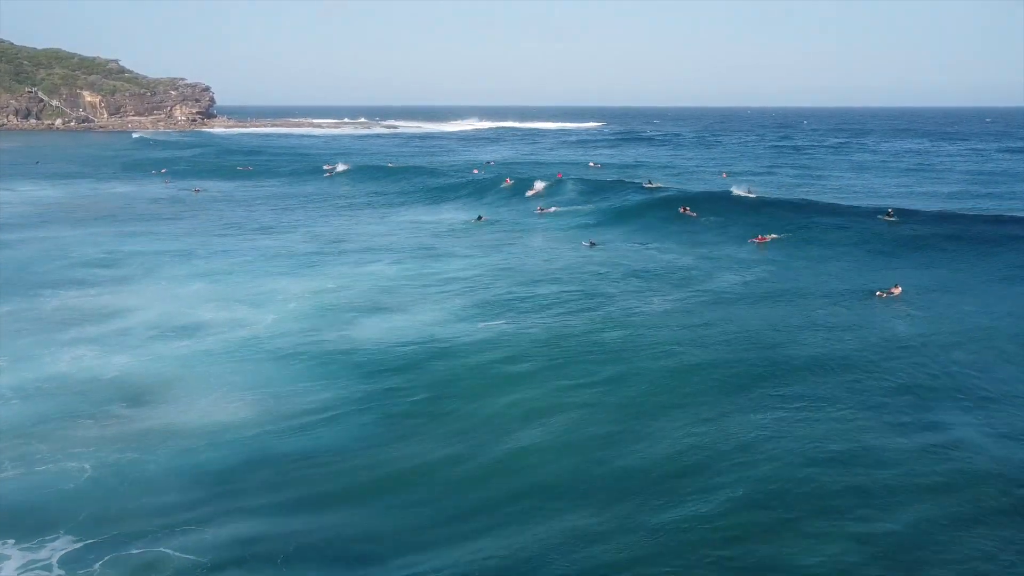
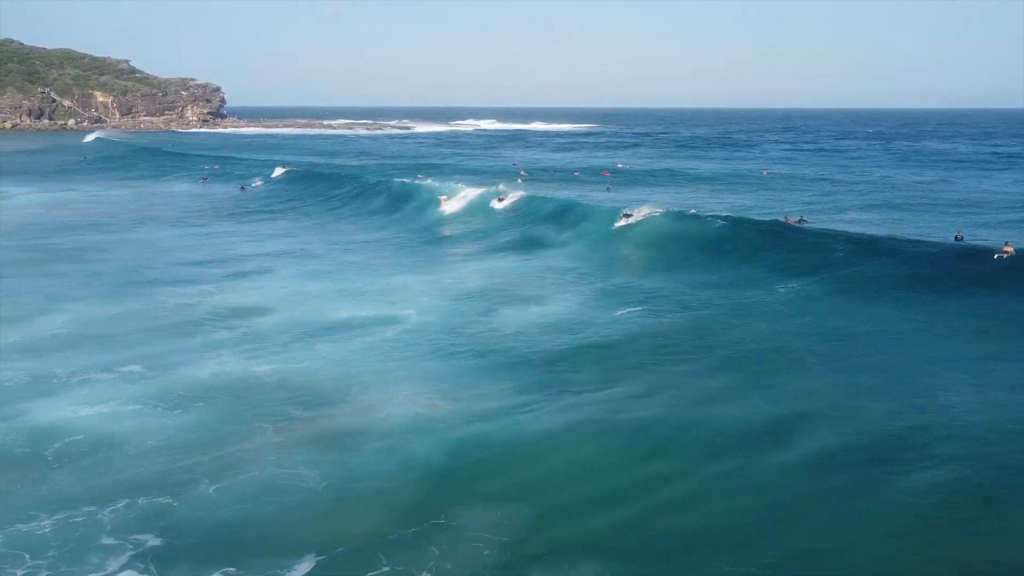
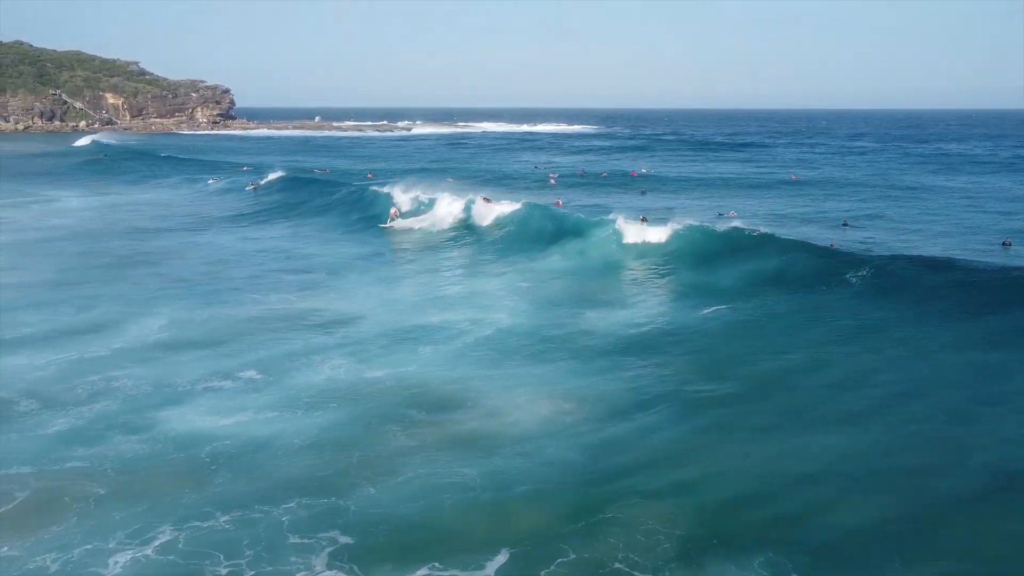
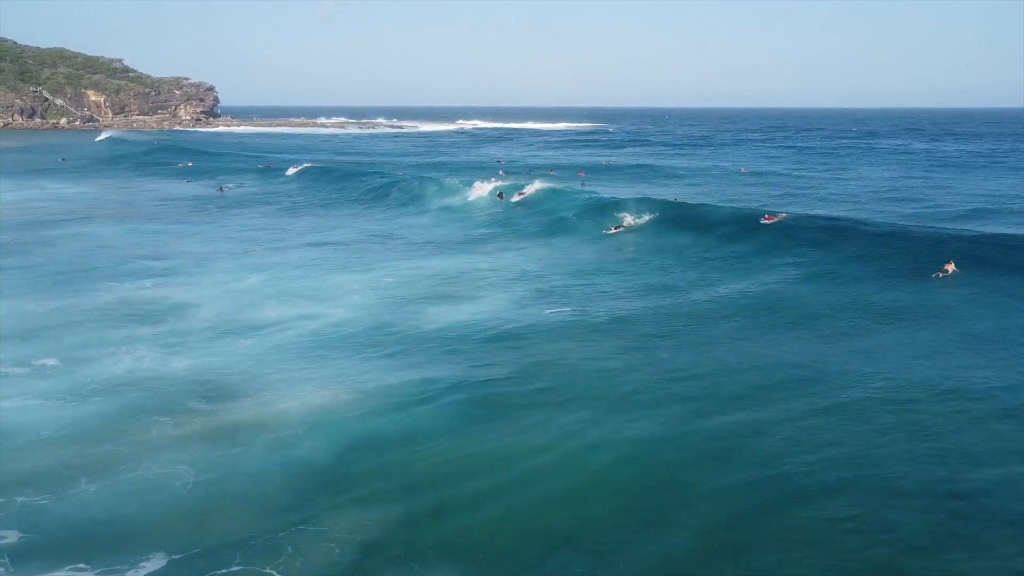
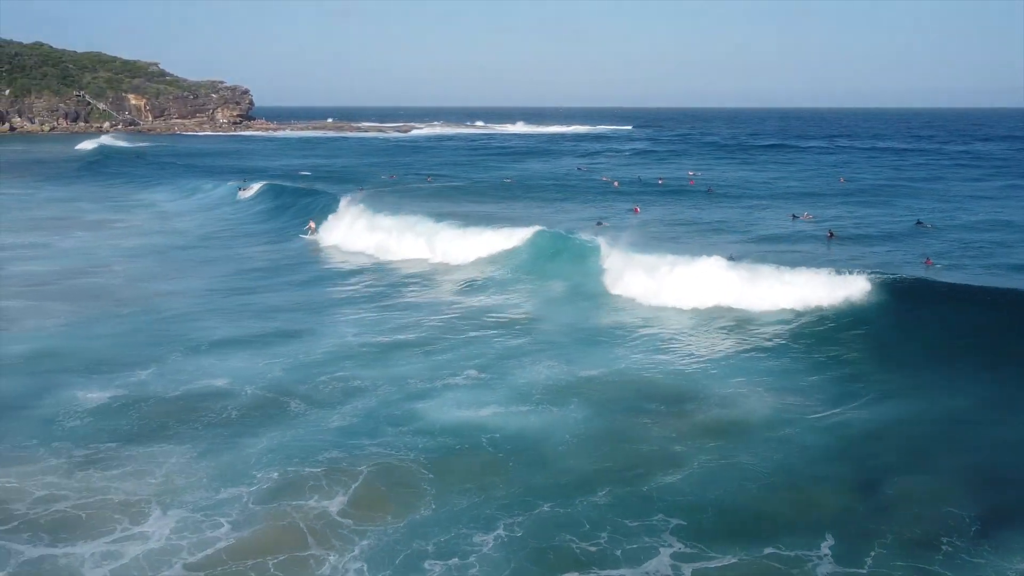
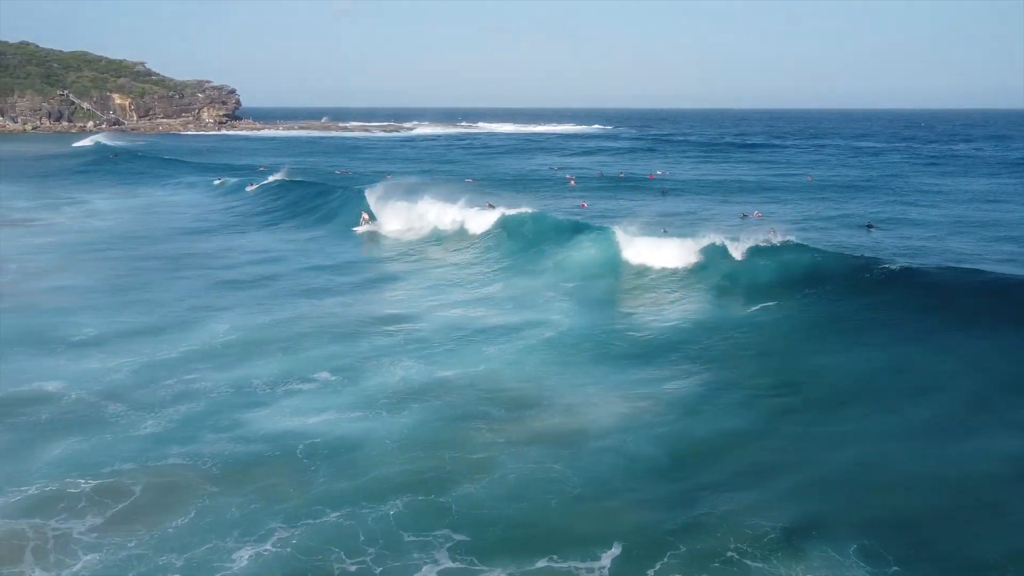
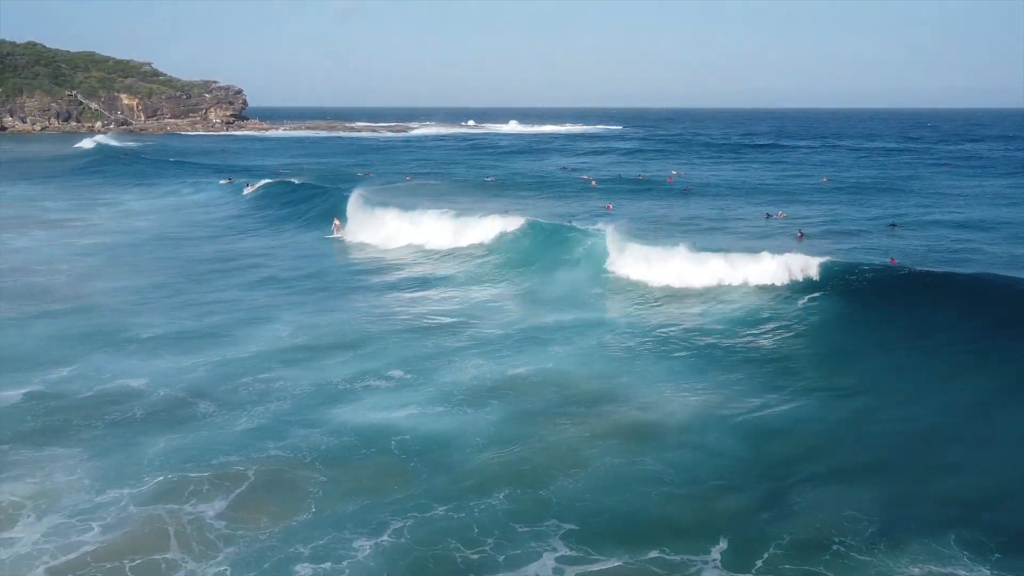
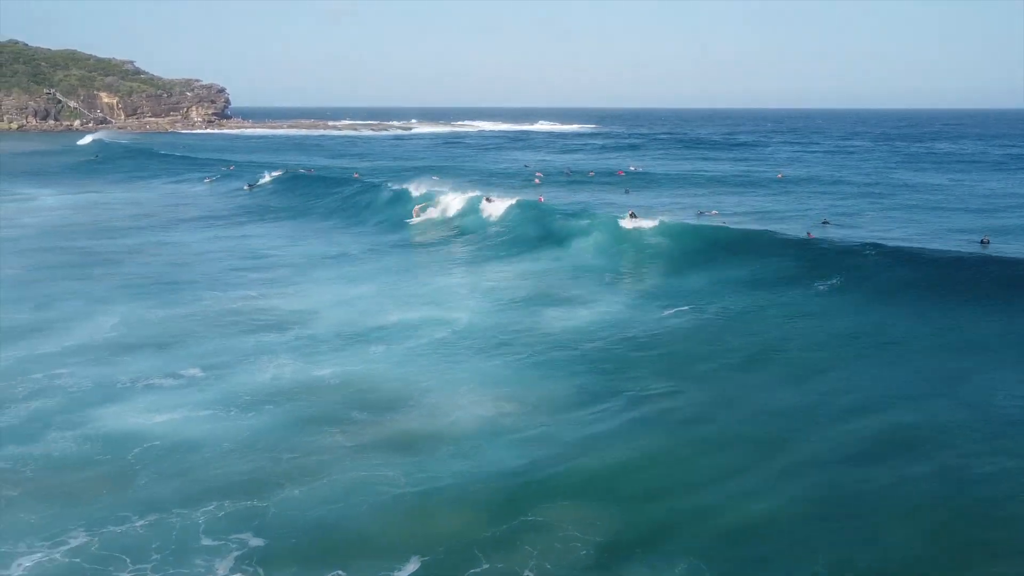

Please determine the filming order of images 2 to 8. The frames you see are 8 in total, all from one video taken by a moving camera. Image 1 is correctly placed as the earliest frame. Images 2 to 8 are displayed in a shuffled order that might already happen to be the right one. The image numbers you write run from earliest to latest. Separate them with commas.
4, 2, 8, 3, 6, 7, 5
